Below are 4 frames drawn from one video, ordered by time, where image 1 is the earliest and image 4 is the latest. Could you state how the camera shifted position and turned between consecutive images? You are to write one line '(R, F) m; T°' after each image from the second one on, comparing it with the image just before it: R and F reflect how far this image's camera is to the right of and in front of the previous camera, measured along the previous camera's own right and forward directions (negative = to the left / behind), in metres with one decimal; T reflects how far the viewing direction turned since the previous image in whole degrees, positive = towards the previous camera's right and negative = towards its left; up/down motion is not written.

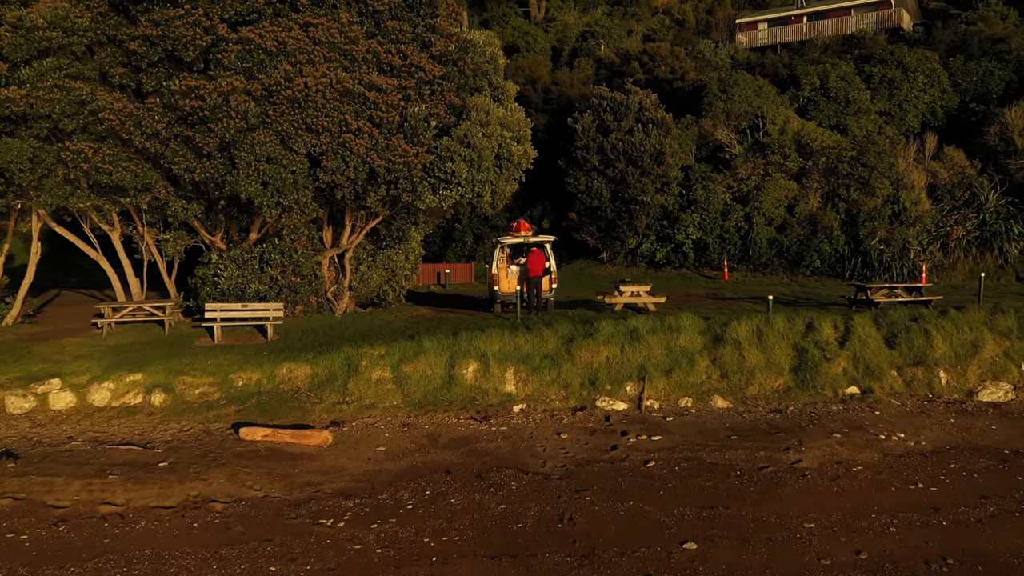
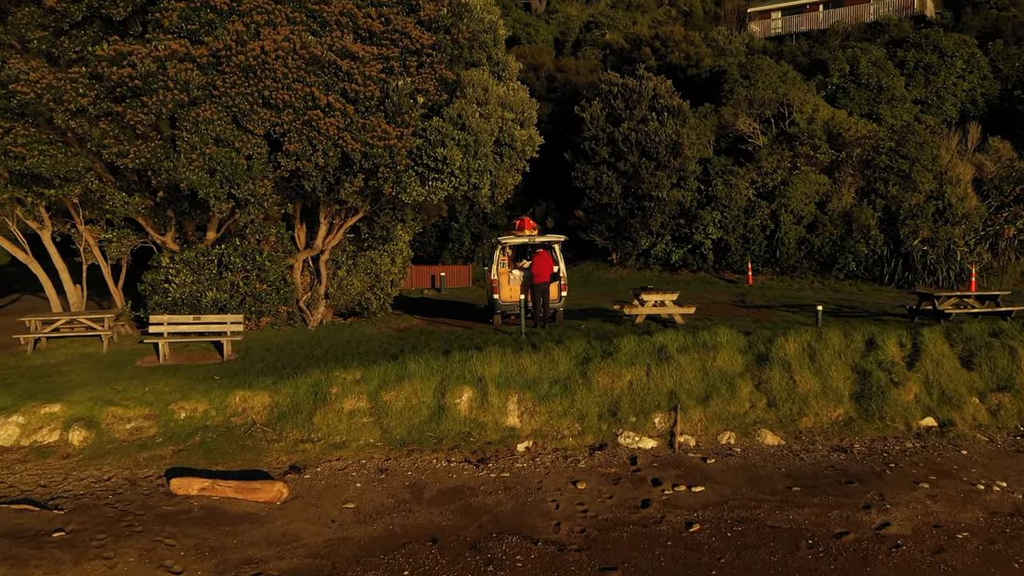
(0.0, +2.5) m; 0°
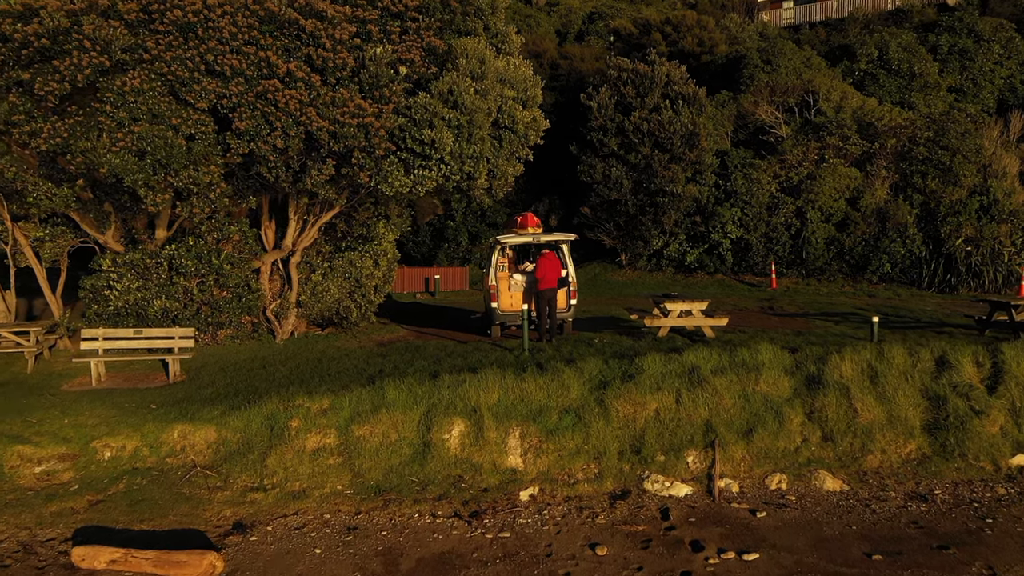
(0.0, +2.1) m; 0°
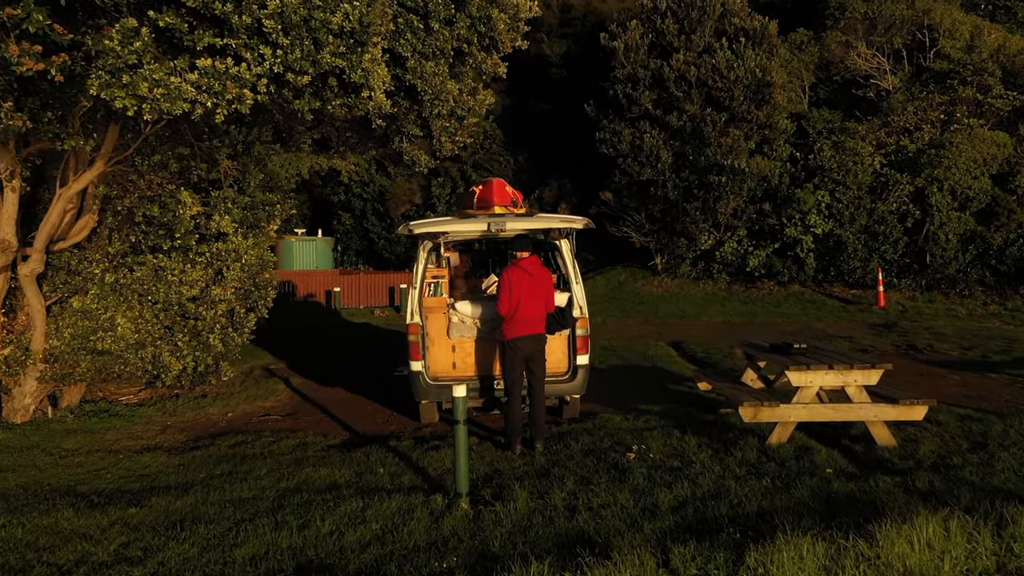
(+0.6, +6.7) m; -1°
